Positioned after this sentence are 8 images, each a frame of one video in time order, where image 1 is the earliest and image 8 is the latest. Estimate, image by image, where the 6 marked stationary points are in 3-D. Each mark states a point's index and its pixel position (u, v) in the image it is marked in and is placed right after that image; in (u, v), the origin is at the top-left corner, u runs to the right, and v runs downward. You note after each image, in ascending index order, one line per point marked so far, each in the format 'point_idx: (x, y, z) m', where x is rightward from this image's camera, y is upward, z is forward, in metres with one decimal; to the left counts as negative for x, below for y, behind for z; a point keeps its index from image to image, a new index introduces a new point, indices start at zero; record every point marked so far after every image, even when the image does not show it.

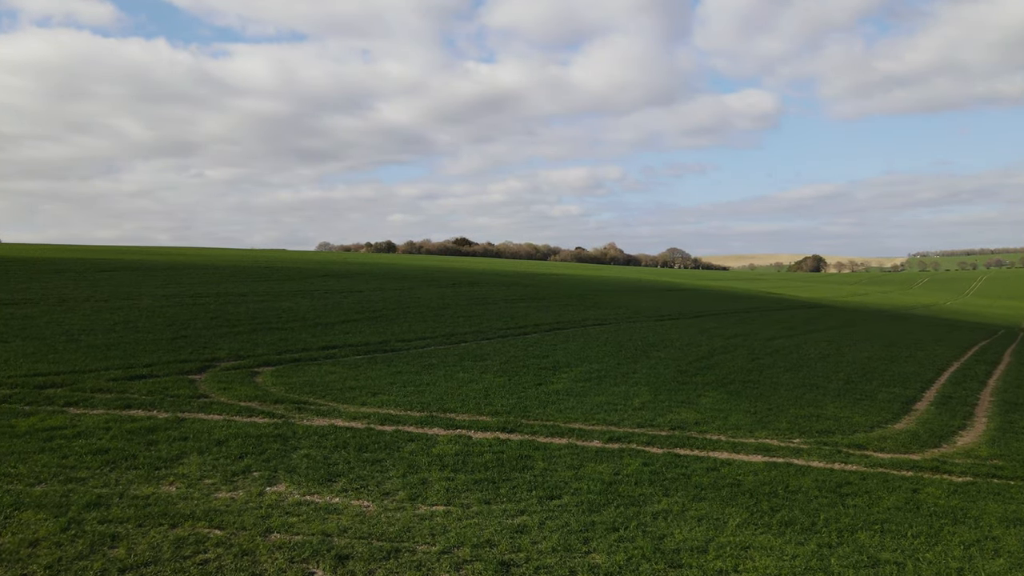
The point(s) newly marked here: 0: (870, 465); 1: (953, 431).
0: (+6.1, -3.0, +12.5) m
1: (+9.4, -3.1, +15.6) m
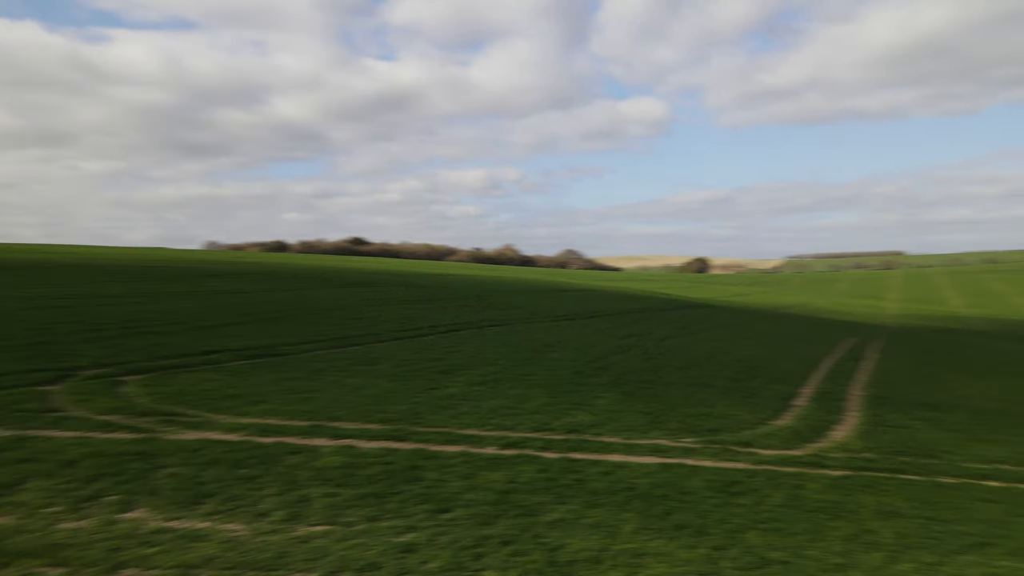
0: (+4.3, -3.0, +12.8) m
1: (+7.1, -3.1, +16.3) m
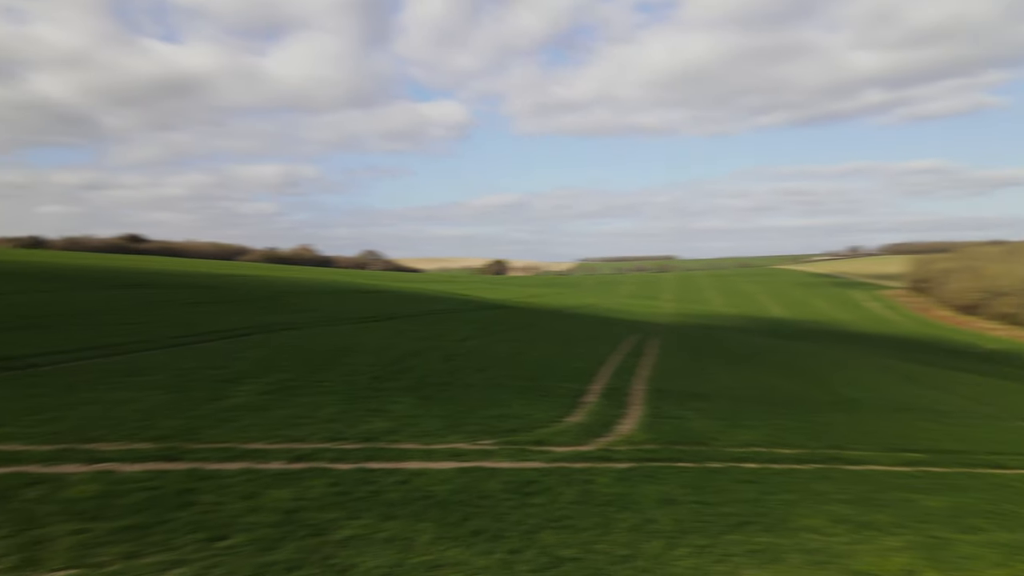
0: (+0.7, -3.1, +13.1) m
1: (+2.5, -3.1, +17.2) m
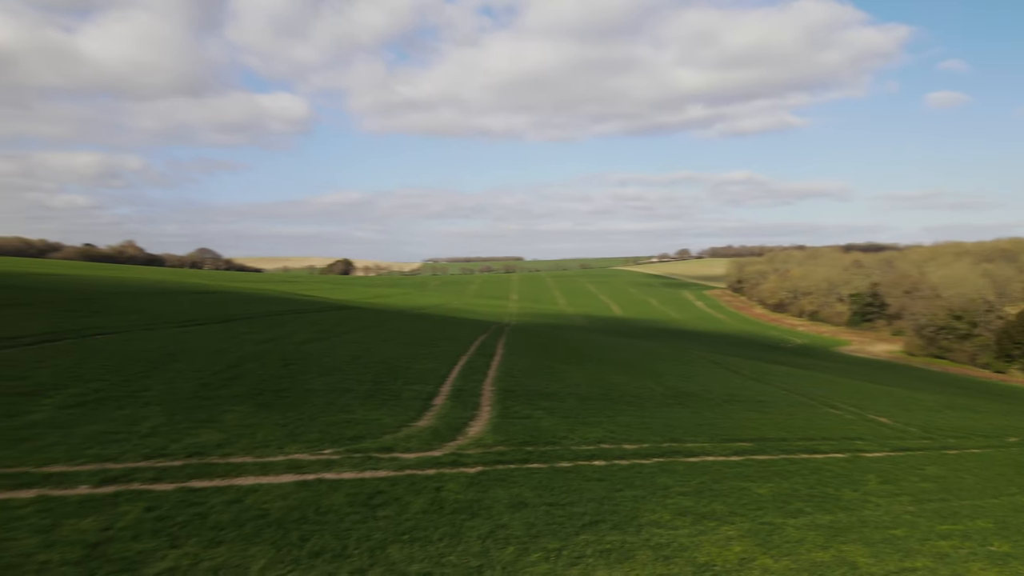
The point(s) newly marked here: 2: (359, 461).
0: (-1.9, -3.1, +12.5) m
1: (-1.1, -3.1, +16.9) m
2: (-2.6, -3.0, +12.6) m
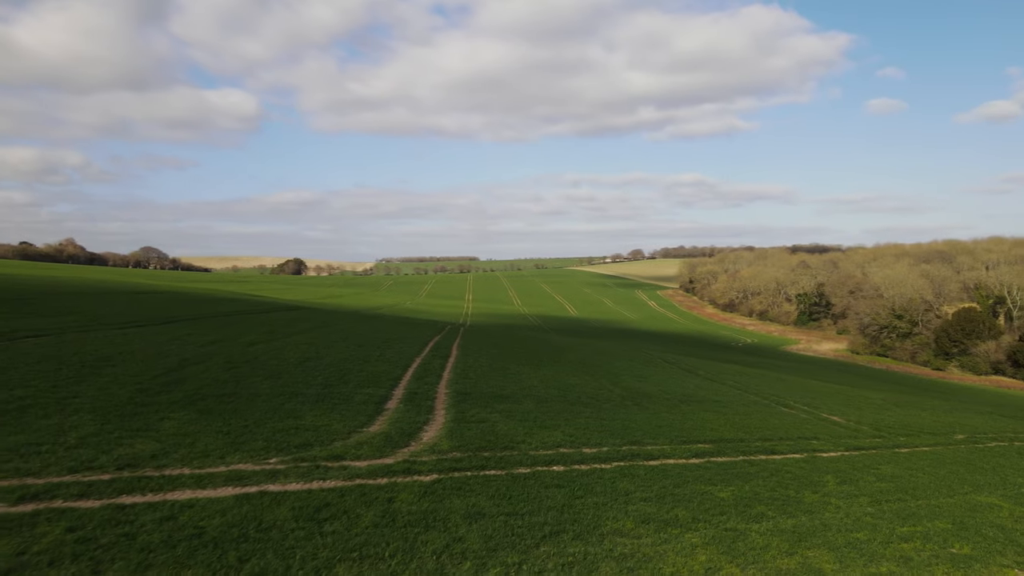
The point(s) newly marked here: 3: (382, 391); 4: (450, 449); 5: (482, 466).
0: (-2.7, -3.1, +11.8) m
1: (-2.1, -3.1, +16.3) m
2: (-3.4, -3.0, +11.9) m
3: (-3.5, -2.8, +19.9) m
4: (-1.2, -3.2, +14.5) m
5: (-0.5, -3.3, +13.4) m
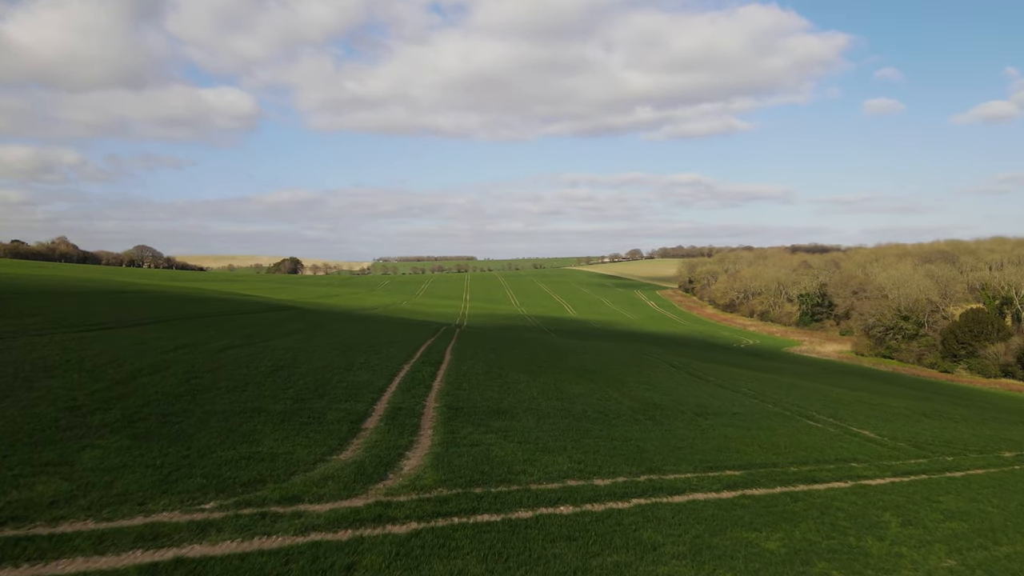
0: (-2.7, -3.1, +9.3) m
1: (-2.1, -3.1, +13.7) m
2: (-3.4, -3.0, +9.3) m
3: (-3.6, -2.8, +17.4) m
4: (-1.3, -3.2, +11.9) m
5: (-0.6, -3.3, +10.8) m
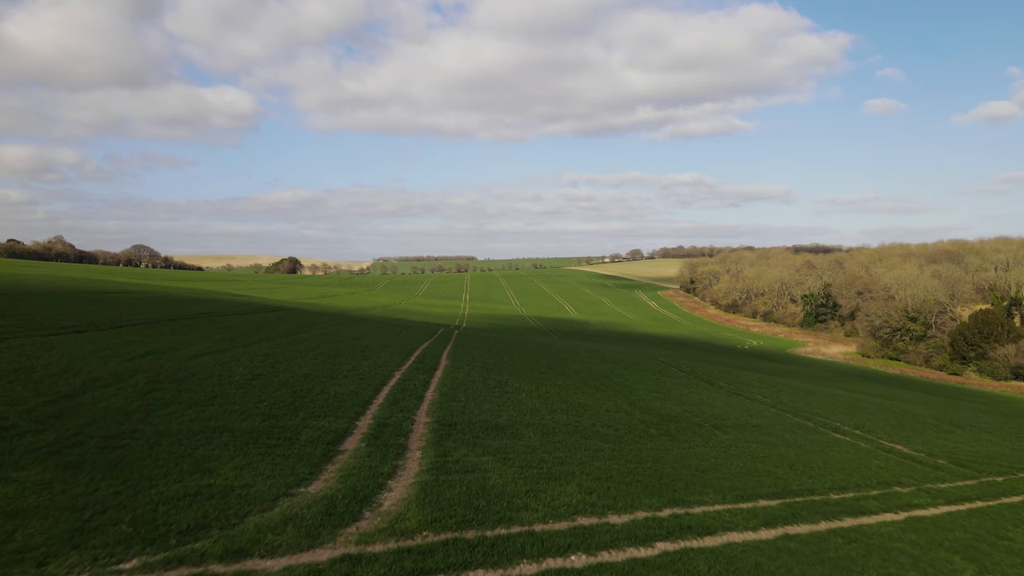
0: (-2.7, -3.1, +7.2) m
1: (-2.1, -3.1, +11.7) m
2: (-3.4, -3.0, +7.3) m
3: (-3.6, -2.8, +15.3) m
4: (-1.3, -3.2, +9.9) m
5: (-0.6, -3.3, +8.8) m
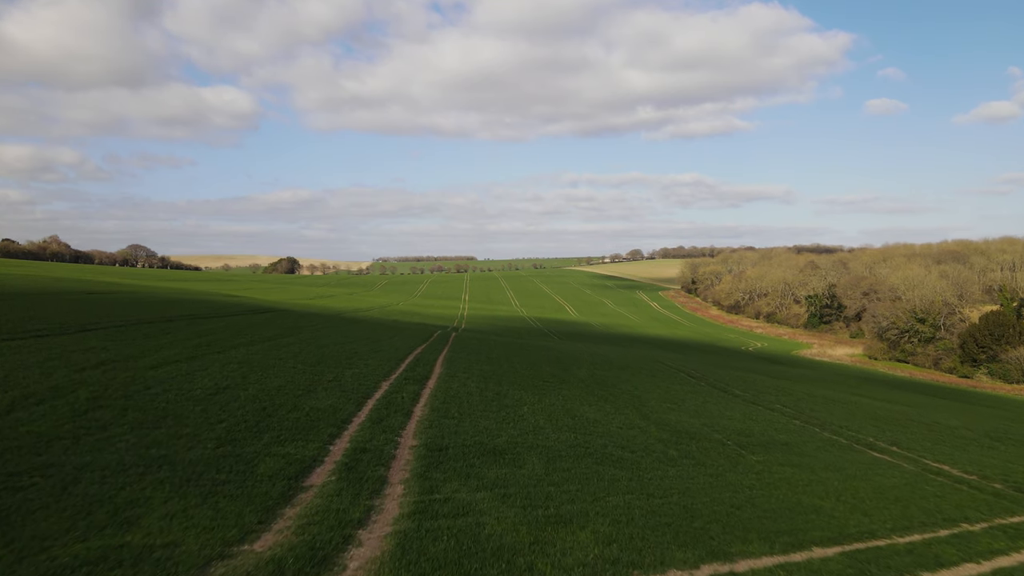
0: (-2.7, -3.1, +4.9) m
1: (-2.1, -3.2, +9.3) m
2: (-3.4, -3.0, +4.9) m
3: (-3.6, -2.9, +13.0) m
4: (-1.3, -3.2, +7.5) m
5: (-0.6, -3.3, +6.4) m
